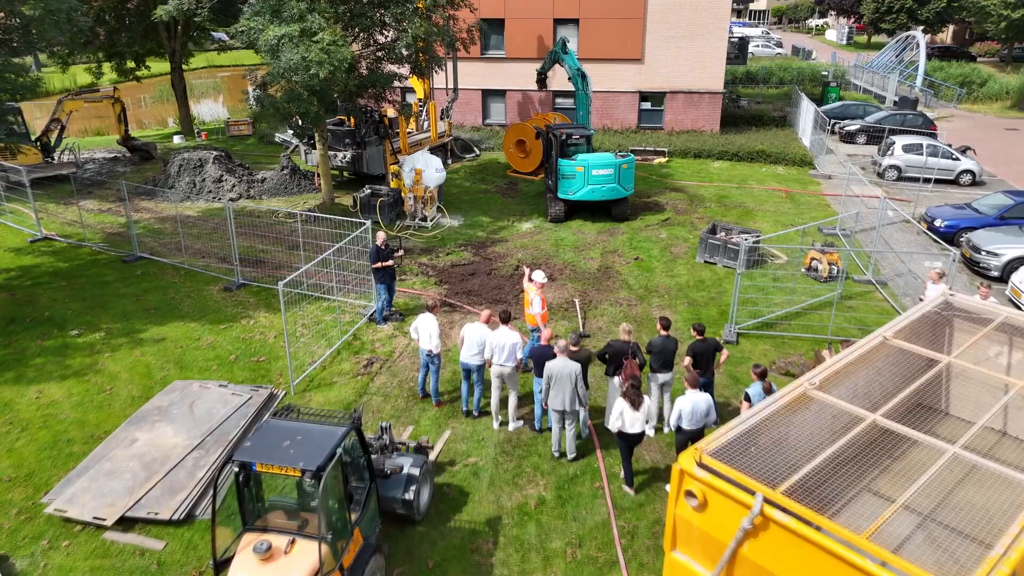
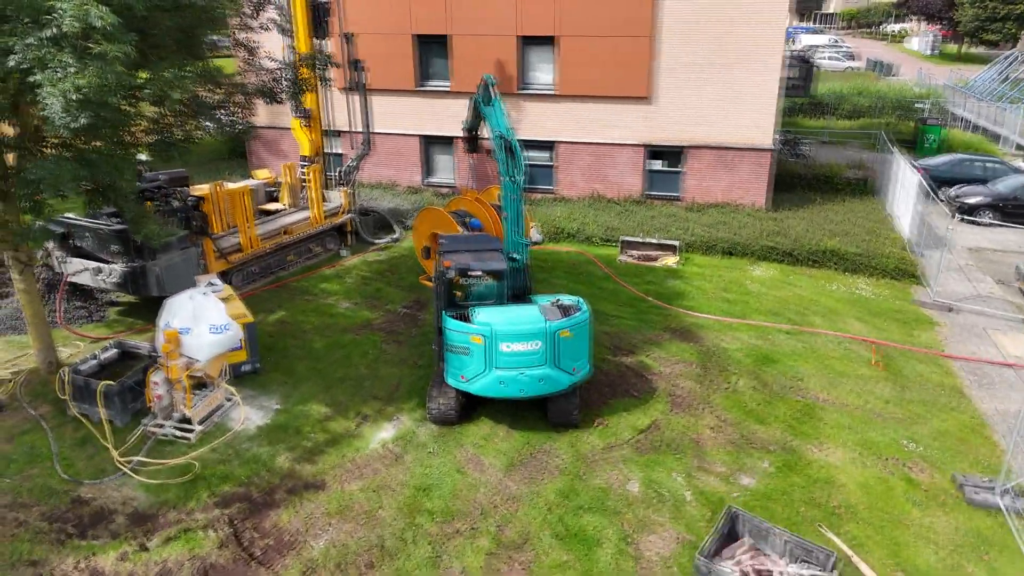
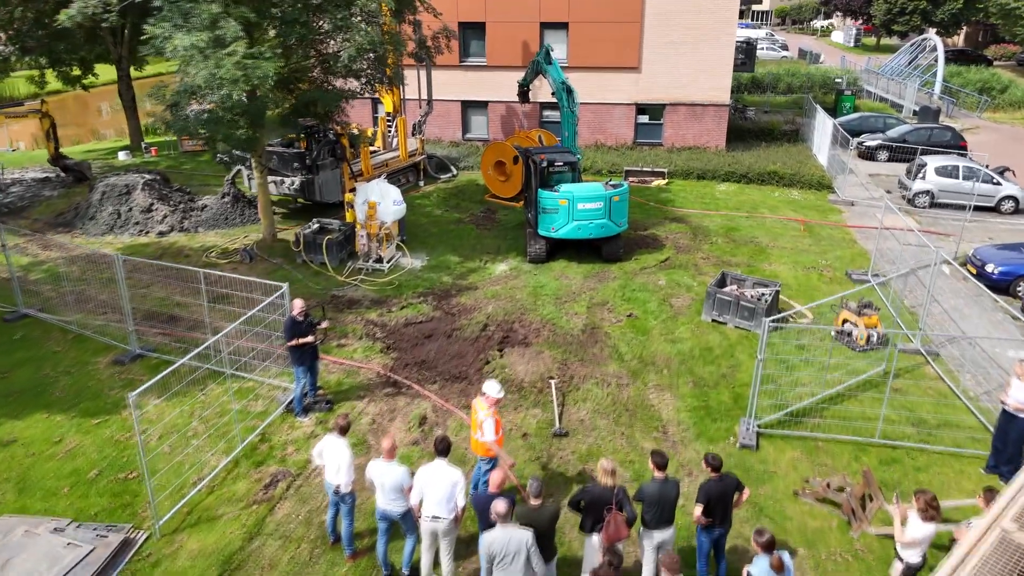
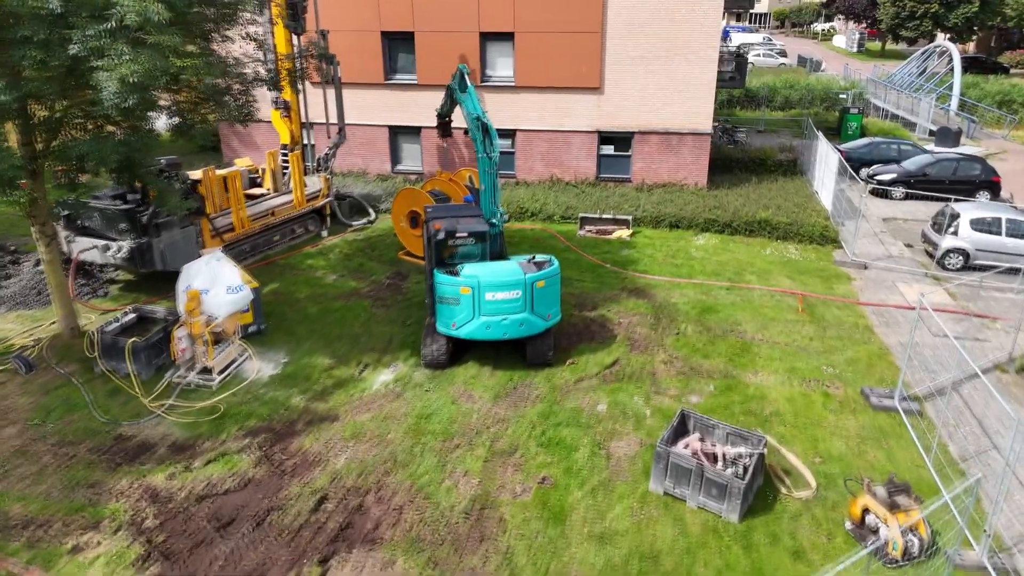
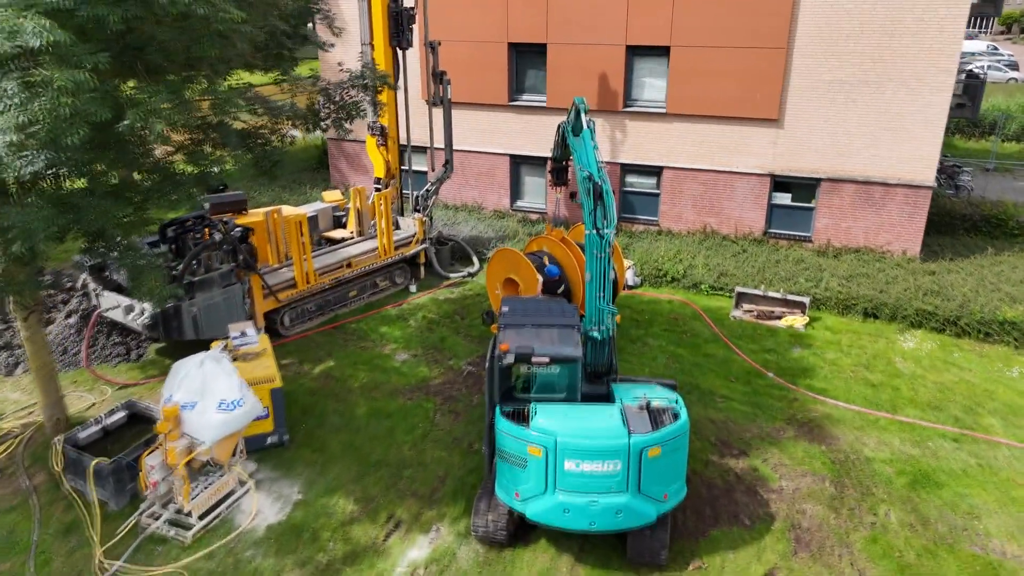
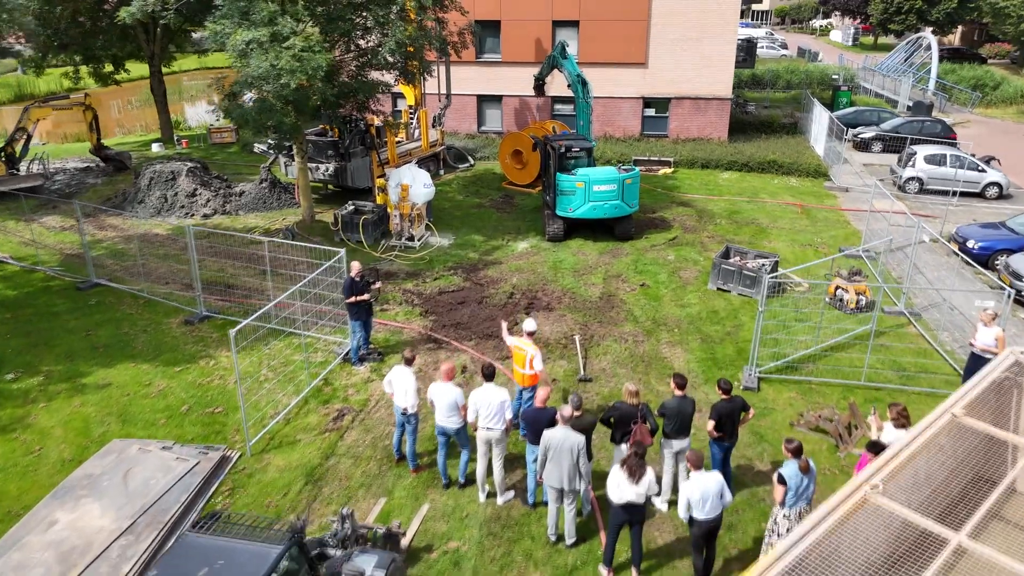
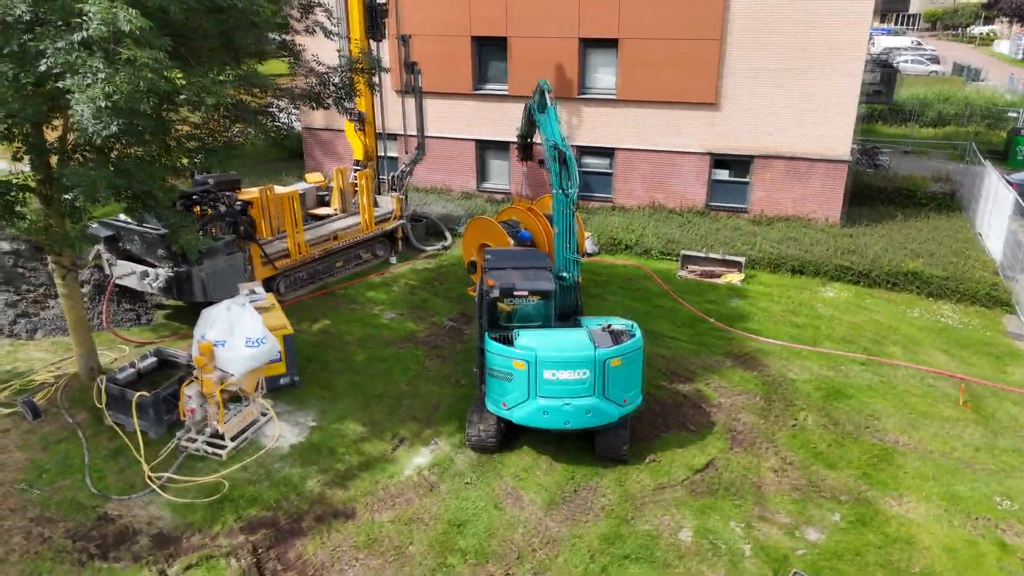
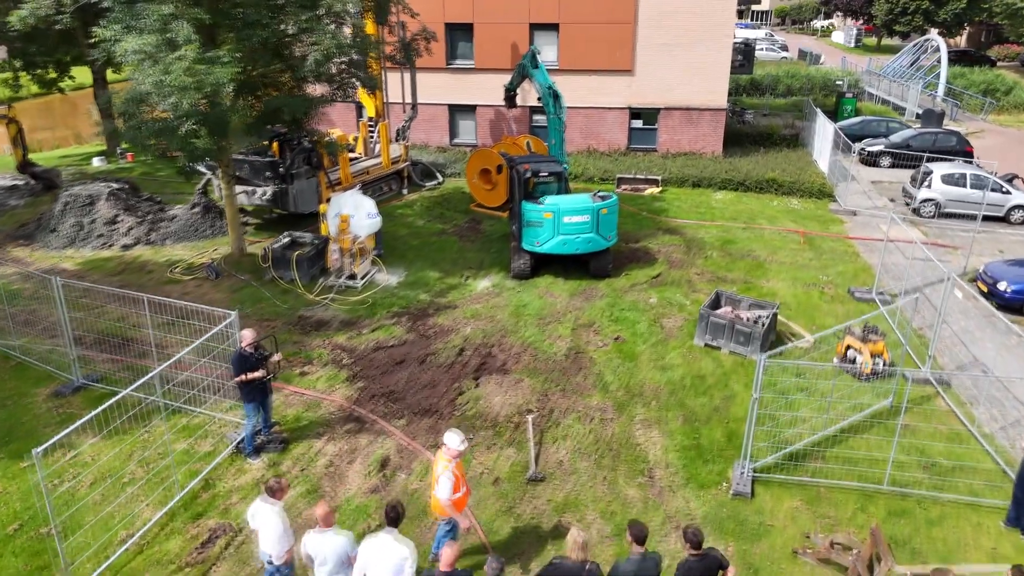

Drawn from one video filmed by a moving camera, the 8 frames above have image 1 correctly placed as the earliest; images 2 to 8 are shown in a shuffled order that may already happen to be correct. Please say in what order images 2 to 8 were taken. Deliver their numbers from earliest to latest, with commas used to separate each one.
6, 3, 8, 4, 2, 7, 5
